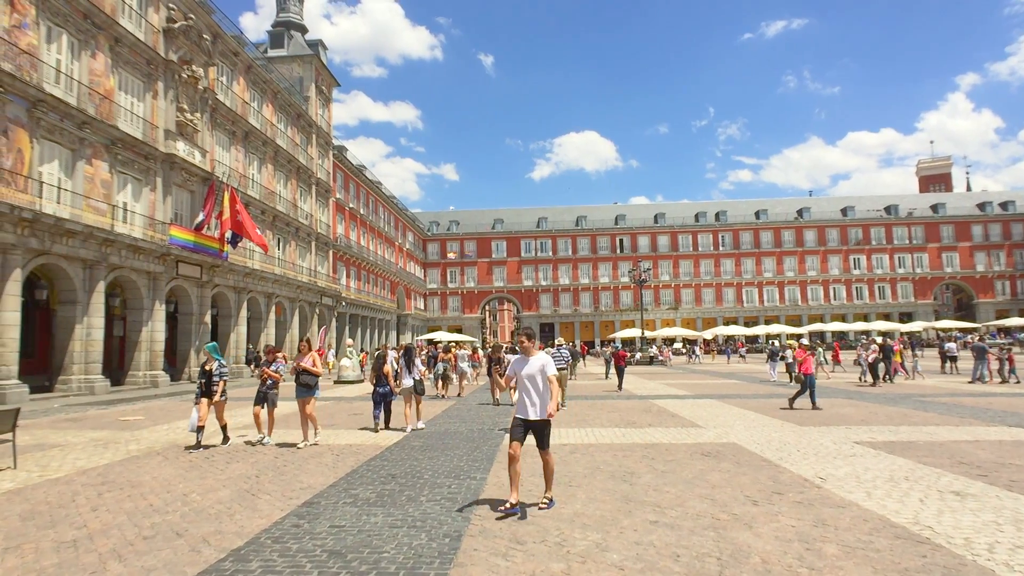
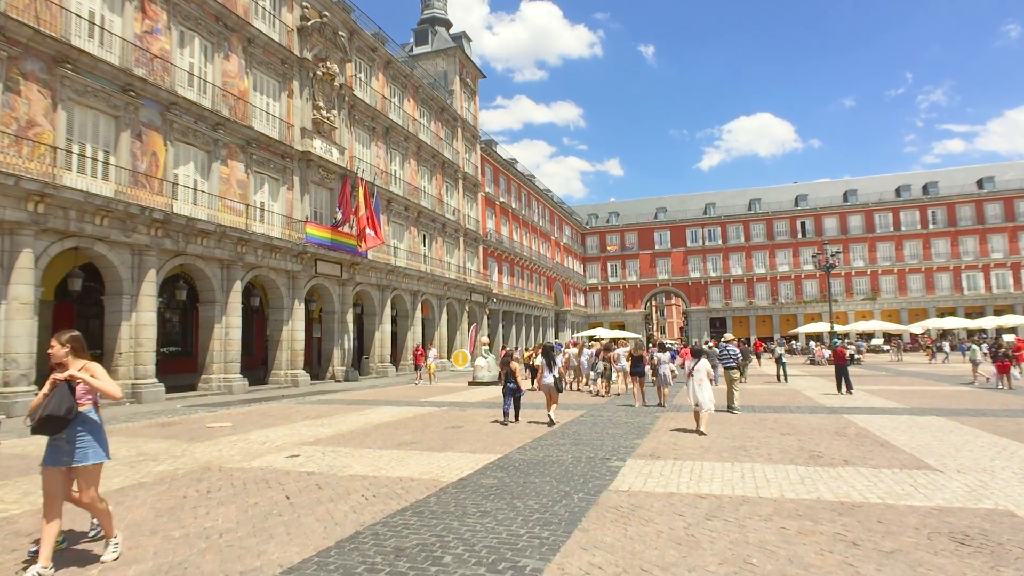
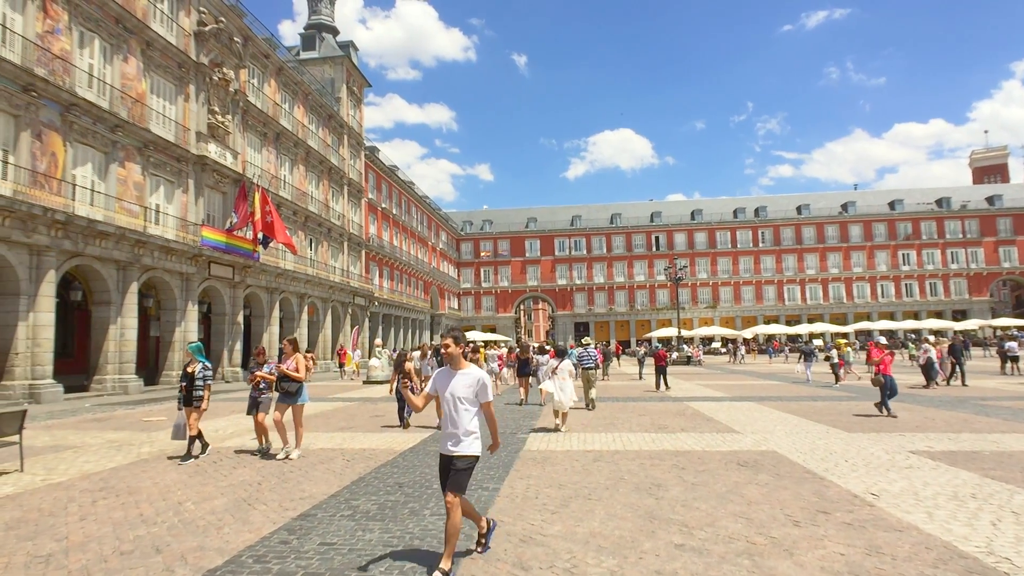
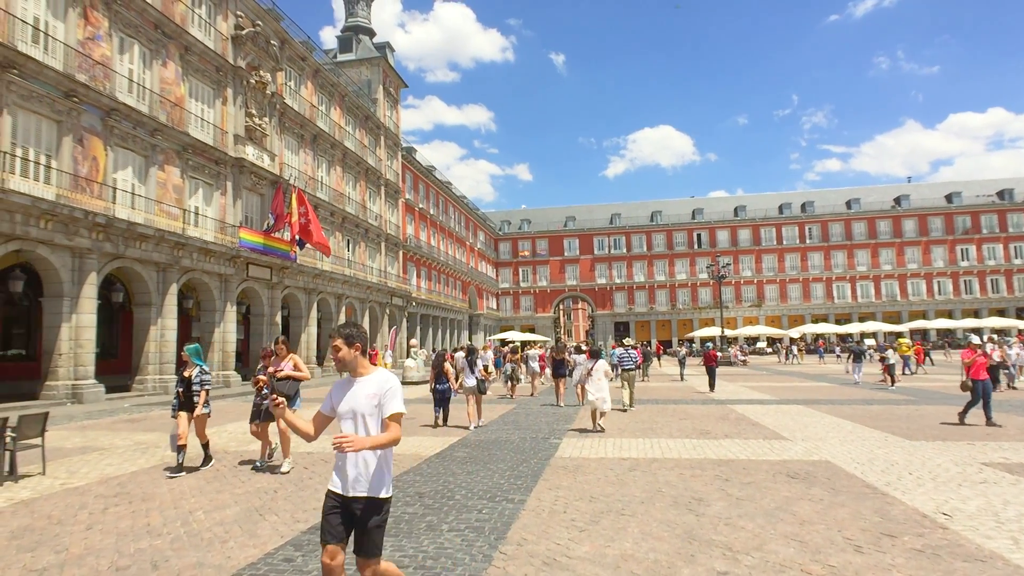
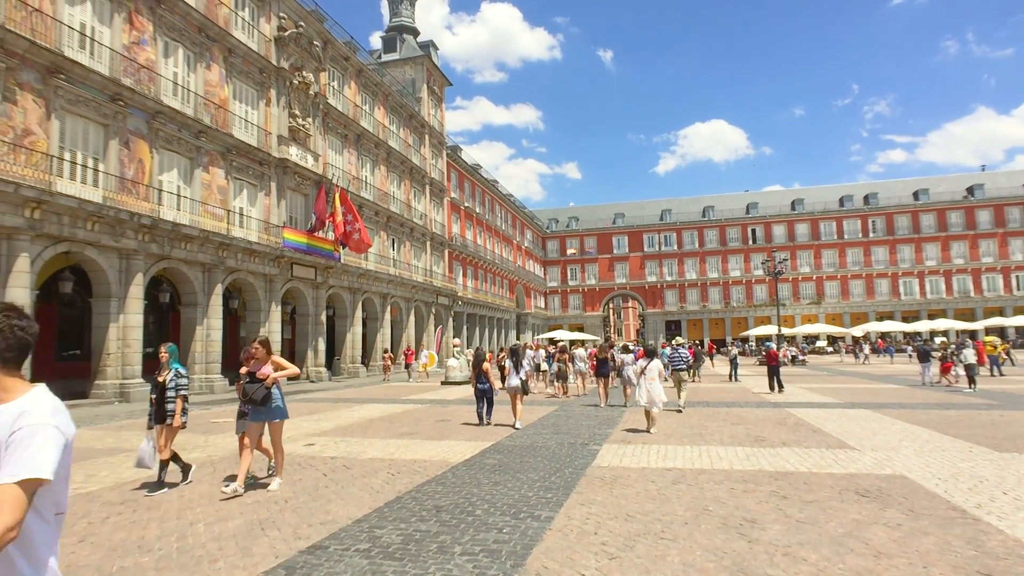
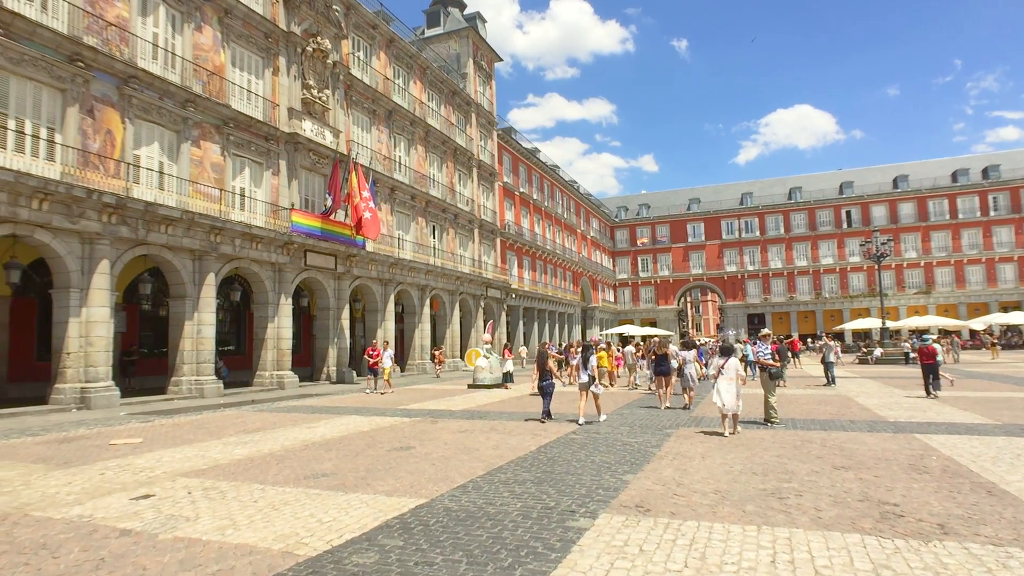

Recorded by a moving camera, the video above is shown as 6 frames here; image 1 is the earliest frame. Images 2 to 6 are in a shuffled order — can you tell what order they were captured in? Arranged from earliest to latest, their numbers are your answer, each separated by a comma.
3, 4, 5, 2, 6
